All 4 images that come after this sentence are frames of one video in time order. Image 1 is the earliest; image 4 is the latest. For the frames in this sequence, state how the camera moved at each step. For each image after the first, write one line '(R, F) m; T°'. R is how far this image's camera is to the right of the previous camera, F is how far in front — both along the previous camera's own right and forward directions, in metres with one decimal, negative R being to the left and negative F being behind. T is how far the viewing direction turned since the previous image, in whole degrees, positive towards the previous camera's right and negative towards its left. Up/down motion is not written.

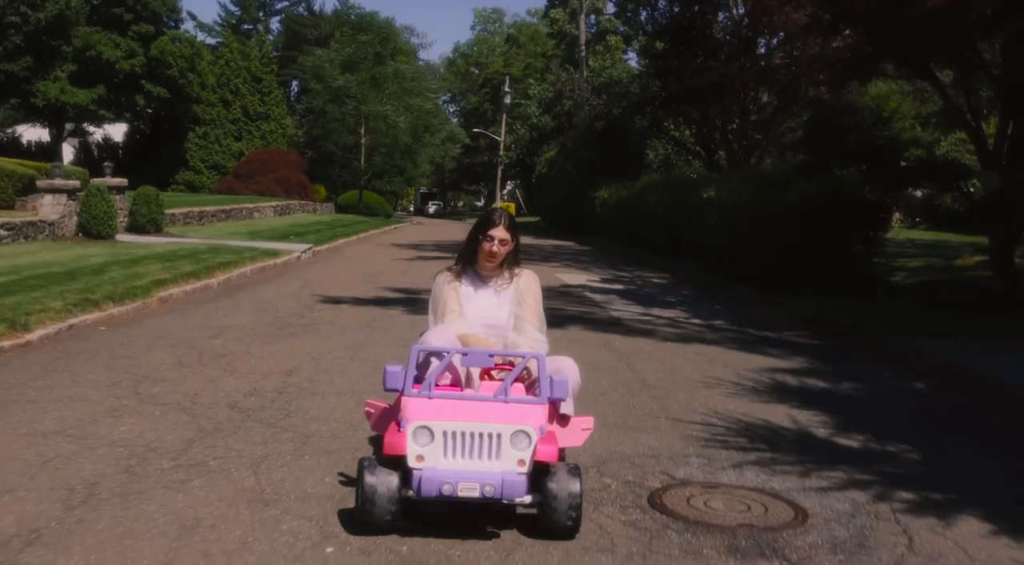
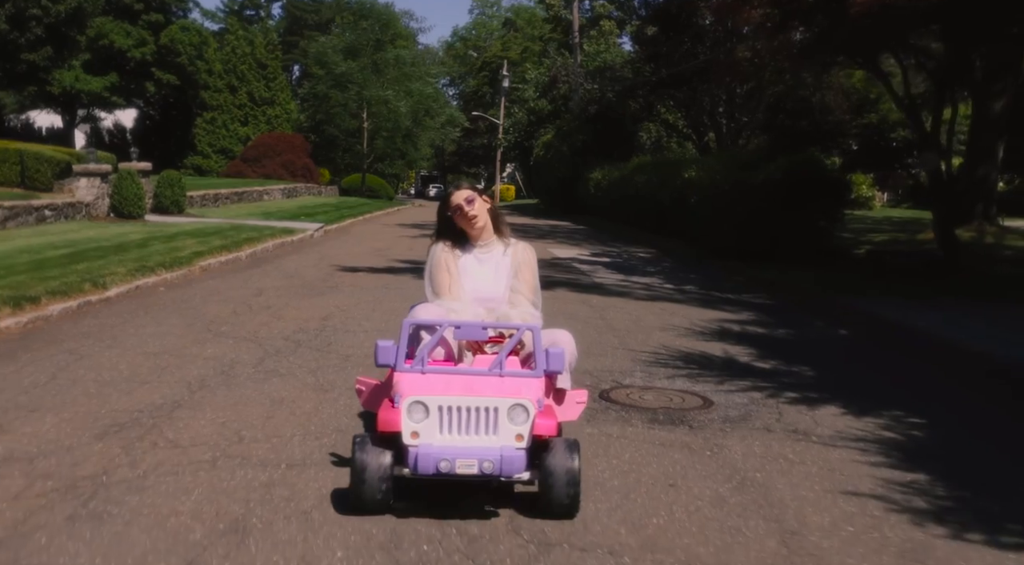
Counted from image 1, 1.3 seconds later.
(+0.1, -2.1) m; 0°
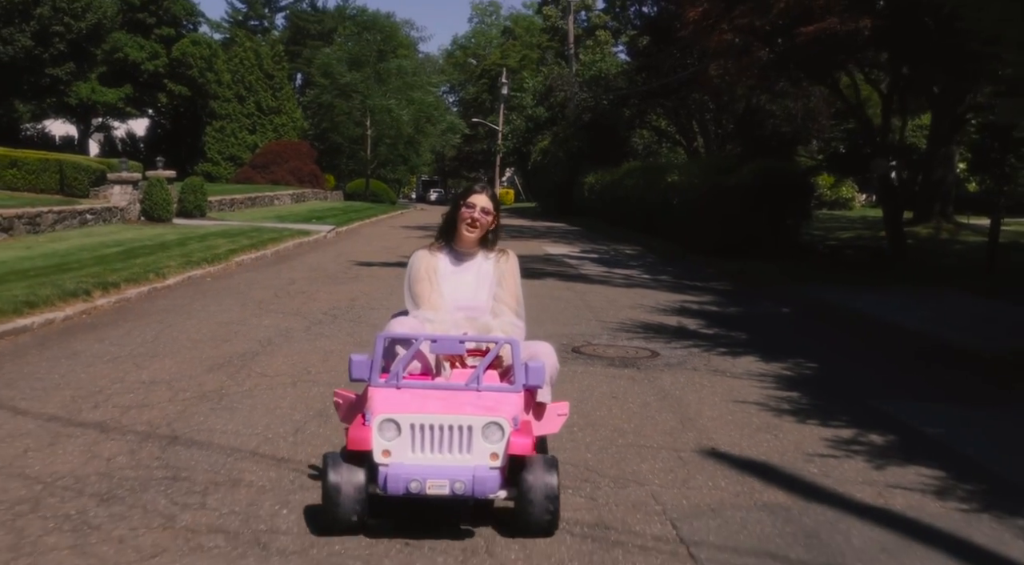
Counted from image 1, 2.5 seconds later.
(+0.1, -2.2) m; 0°
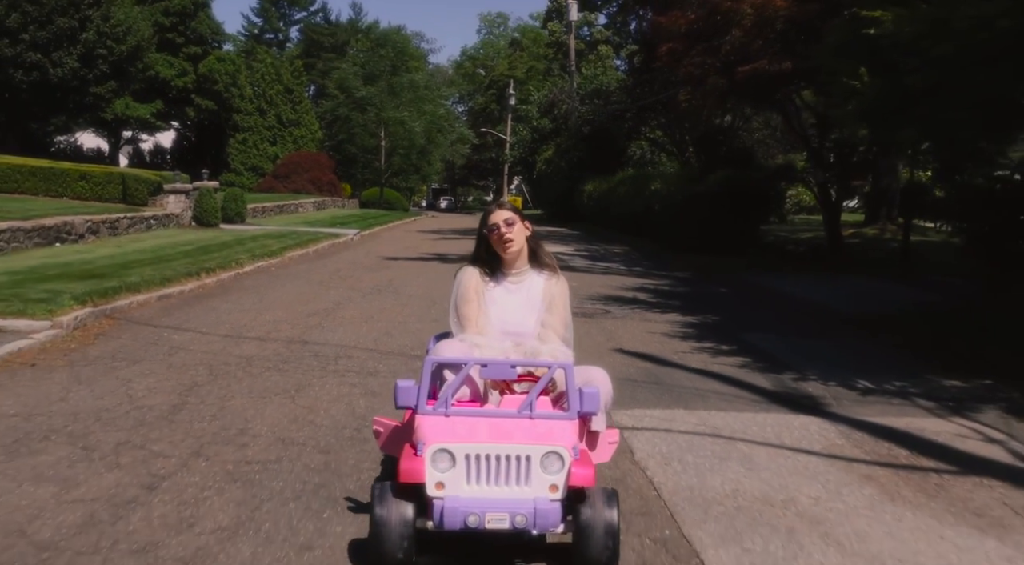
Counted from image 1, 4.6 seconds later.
(+0.2, -4.1) m; -1°
